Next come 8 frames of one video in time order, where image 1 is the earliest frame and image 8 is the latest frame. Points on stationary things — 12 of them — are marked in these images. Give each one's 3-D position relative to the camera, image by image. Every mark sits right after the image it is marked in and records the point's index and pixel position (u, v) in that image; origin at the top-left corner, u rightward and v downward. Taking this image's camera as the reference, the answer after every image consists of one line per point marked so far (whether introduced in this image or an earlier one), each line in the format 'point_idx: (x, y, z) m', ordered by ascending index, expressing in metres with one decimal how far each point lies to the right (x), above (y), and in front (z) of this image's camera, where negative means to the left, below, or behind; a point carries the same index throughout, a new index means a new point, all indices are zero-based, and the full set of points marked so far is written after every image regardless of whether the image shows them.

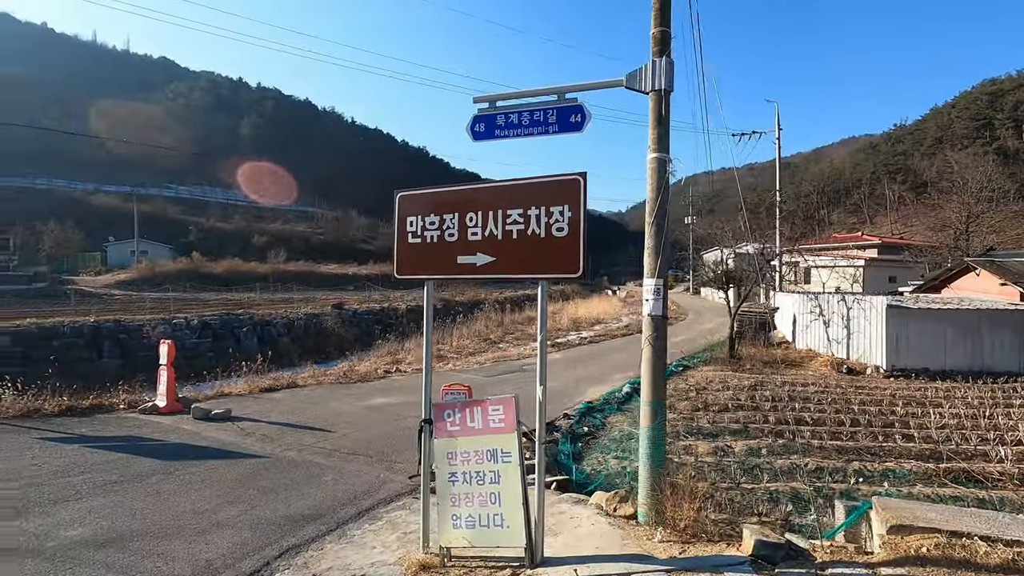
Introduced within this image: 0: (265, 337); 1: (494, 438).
0: (-8.9, -1.8, +19.3) m
1: (-0.1, -0.8, +2.8) m
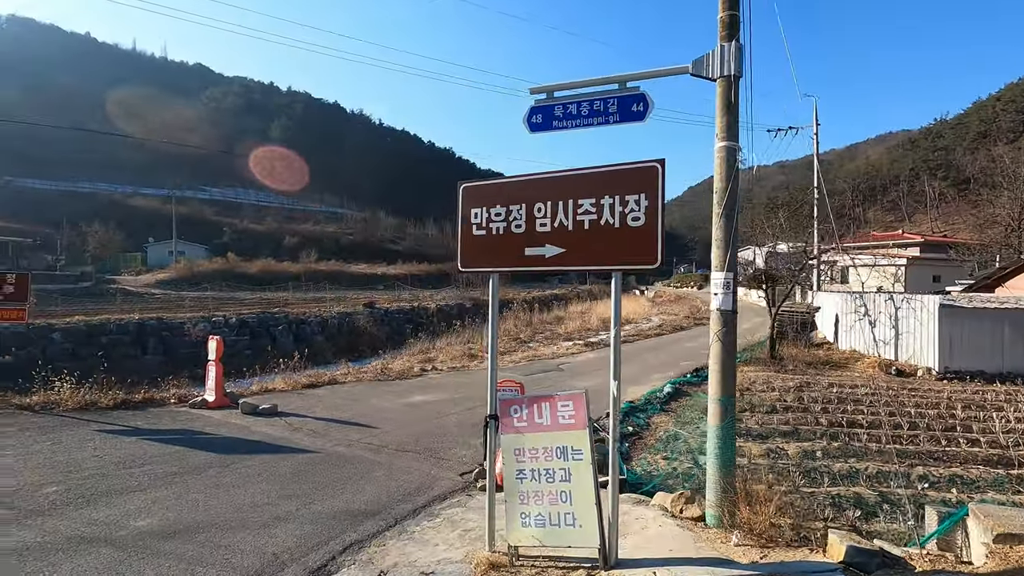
0: (-7.8, -1.7, +19.6) m
1: (+0.3, -0.8, +2.7) m
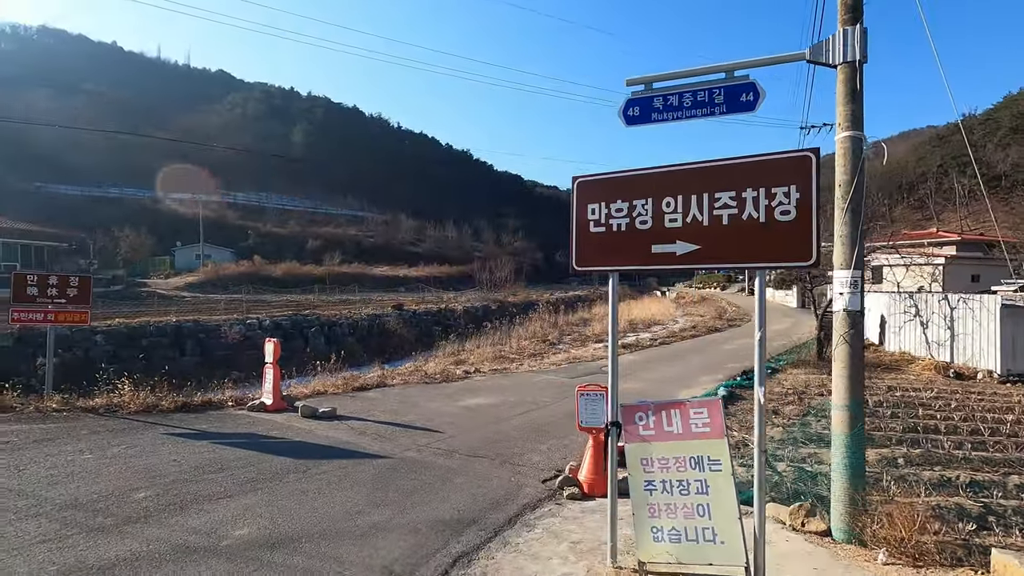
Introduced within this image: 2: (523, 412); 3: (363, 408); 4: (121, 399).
0: (-6.6, -1.8, +19.7) m
1: (+0.9, -0.7, +2.6) m
2: (+0.2, -1.7, +7.1) m
3: (-1.9, -1.6, +7.0) m
4: (-4.7, -1.3, +6.5) m
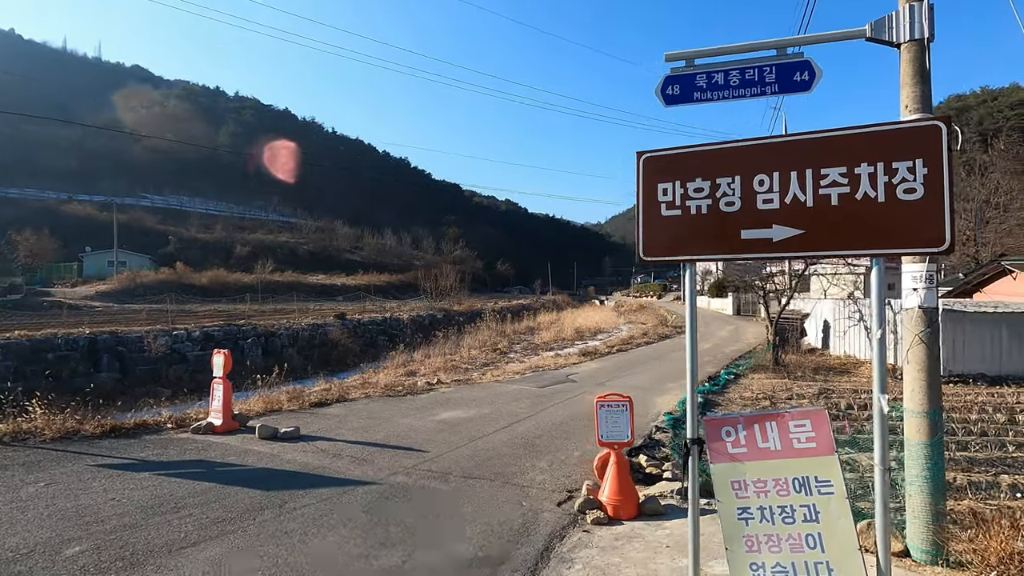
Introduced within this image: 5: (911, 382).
0: (-8.3, -2.1, +18.3) m
1: (+1.2, -0.7, +2.2) m
2: (-0.1, -1.7, +6.6) m
3: (-2.1, -1.6, +6.2) m
4: (-4.8, -1.4, +5.4) m
5: (+2.1, -0.5, +2.8) m
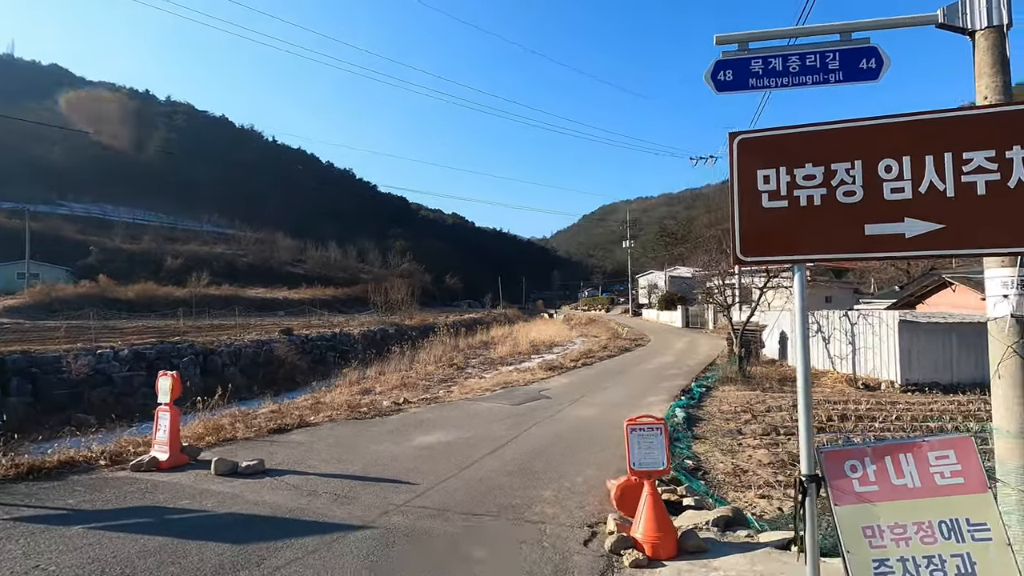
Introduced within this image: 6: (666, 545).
0: (-9.5, -2.5, +16.9) m
1: (+1.5, -0.7, +1.8) m
2: (-0.2, -1.8, +6.1) m
3: (-2.2, -1.7, +5.5) m
4: (-4.8, -1.5, +4.4) m
5: (+2.3, -0.5, +2.5) m
6: (+0.9, -1.6, +3.3) m
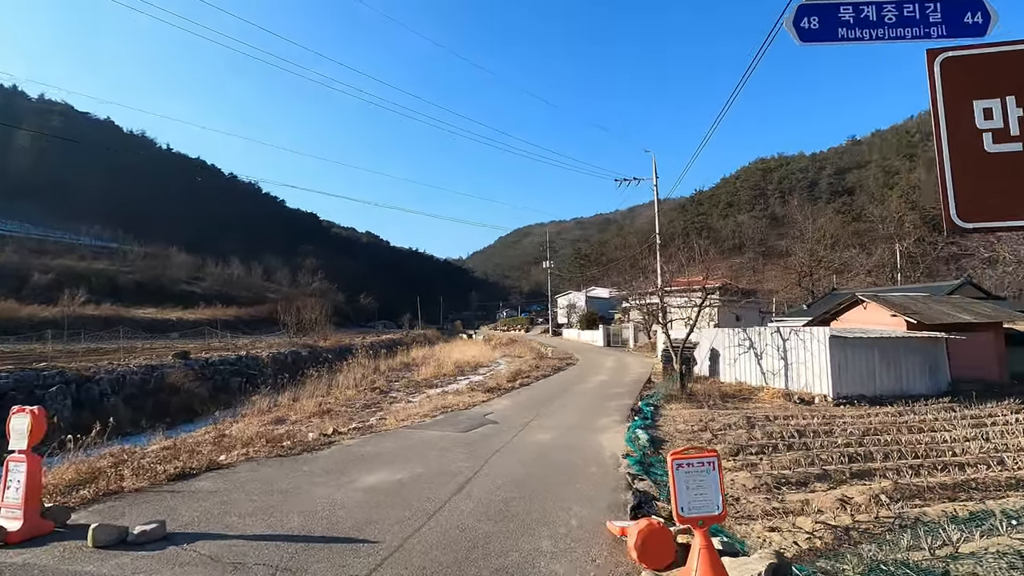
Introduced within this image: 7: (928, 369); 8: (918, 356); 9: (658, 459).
0: (-11.4, -2.9, +14.3) m
1: (+1.8, -0.7, +1.3) m
2: (-0.5, -1.9, +5.2) m
3: (-2.4, -1.8, +4.3) m
4: (-4.8, -1.5, +2.8) m
5: (+2.5, -0.5, +2.1) m
6: (+1.1, -1.6, +2.6) m
7: (+10.0, -1.9, +12.9) m
8: (+9.6, -1.6, +12.7) m
9: (+1.8, -2.1, +6.7) m
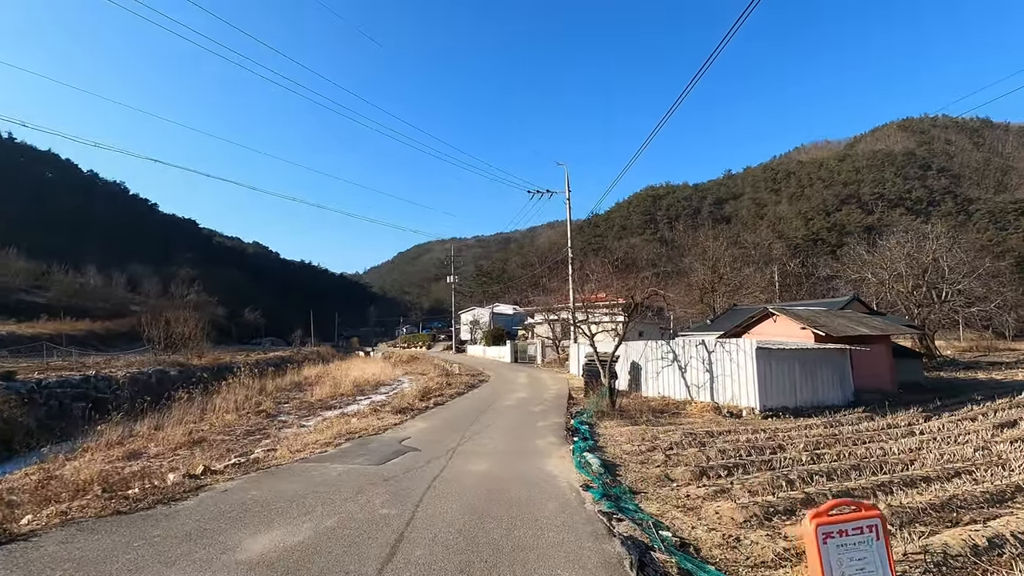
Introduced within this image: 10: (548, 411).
0: (-13.3, -2.9, +10.6) m
1: (+2.2, -0.5, +0.3) m
2: (-0.9, -1.8, +3.7) m
3: (-2.6, -1.6, +2.4) m
4: (-4.6, -1.2, +0.6) m
5: (+2.7, -0.3, +1.3) m
6: (+1.2, -1.4, +1.5) m
7: (+8.0, -2.2, +13.2) m
8: (+7.7, -2.0, +13.0) m
9: (+1.2, -2.1, +5.6) m
10: (+0.8, -2.8, +12.2) m
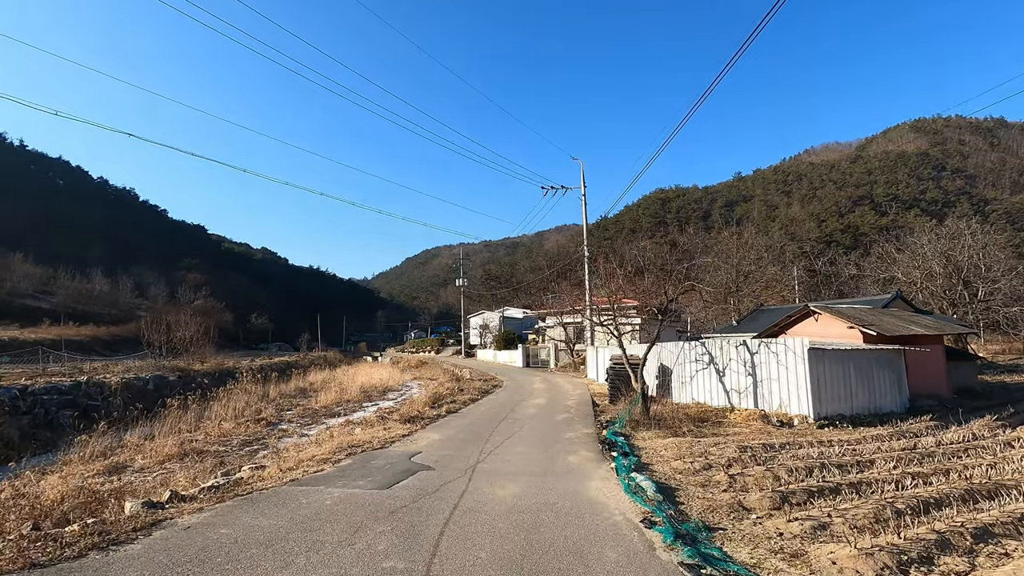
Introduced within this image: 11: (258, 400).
0: (-12.9, -2.9, +9.6) m
1: (+2.4, -0.2, -0.9) m
2: (-0.5, -1.6, +2.5) m
3: (-2.3, -1.4, +1.3) m
4: (-4.4, -1.0, -0.6) m
5: (+3.0, -0.1, +0.1) m
6: (+1.4, -1.2, +0.2) m
7: (+8.5, -2.1, +11.9) m
8: (+8.1, -1.8, +11.7) m
9: (+1.5, -2.0, +4.4) m
10: (+1.2, -2.7, +11.0) m
11: (-9.0, -4.0, +19.1) m
